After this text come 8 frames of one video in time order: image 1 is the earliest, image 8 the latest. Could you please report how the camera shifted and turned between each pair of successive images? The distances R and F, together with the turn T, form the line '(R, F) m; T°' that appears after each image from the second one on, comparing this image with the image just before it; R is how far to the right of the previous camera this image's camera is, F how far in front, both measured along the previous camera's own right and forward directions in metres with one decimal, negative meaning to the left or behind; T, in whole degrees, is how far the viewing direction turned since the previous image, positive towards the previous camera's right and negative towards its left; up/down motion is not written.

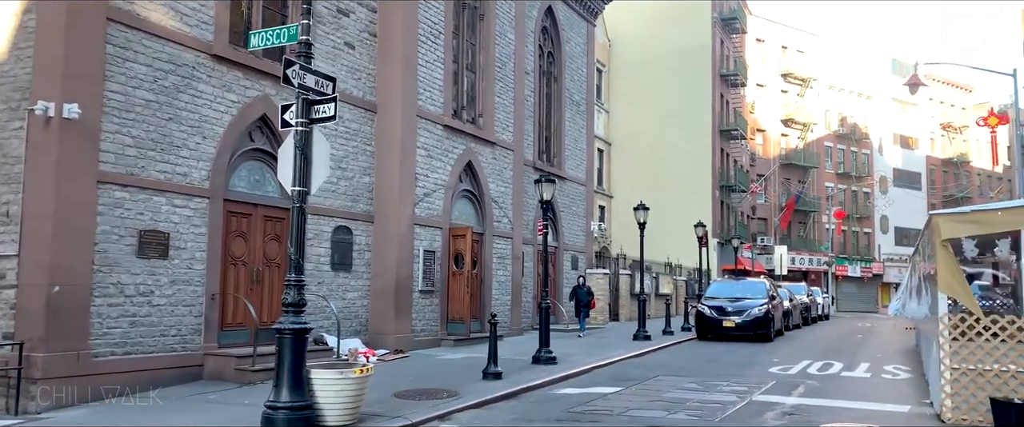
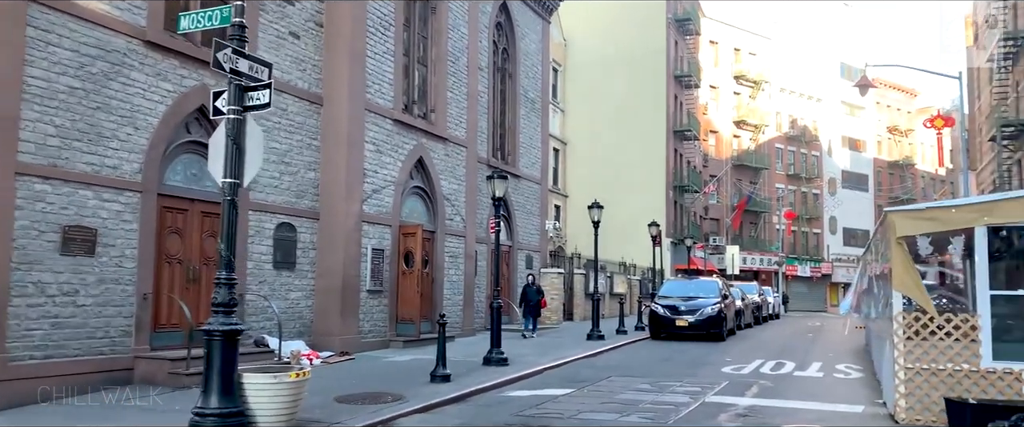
(+0.1, +0.4) m; +3°
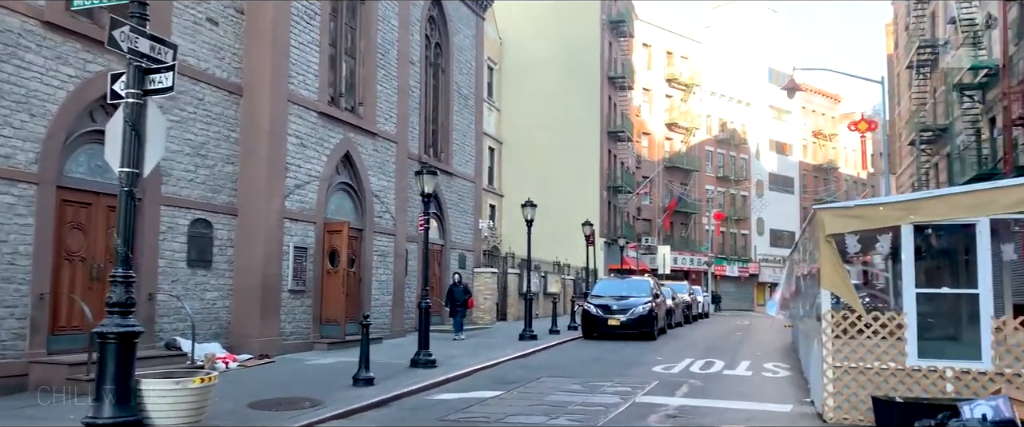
(+0.1, +0.4) m; +4°
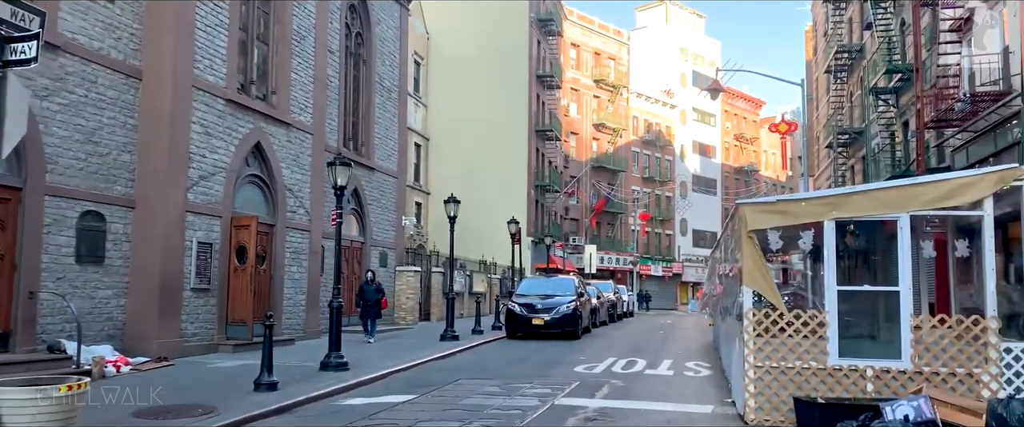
(+0.2, +0.5) m; +5°
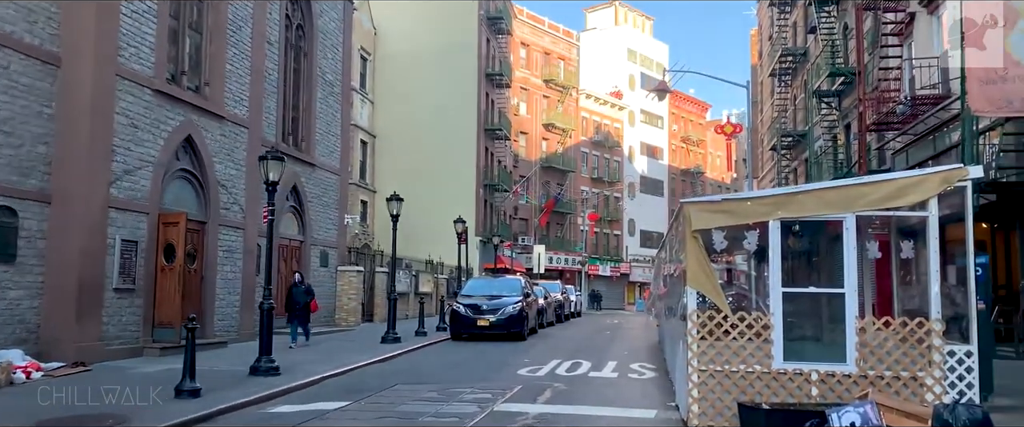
(+0.1, +0.4) m; +3°
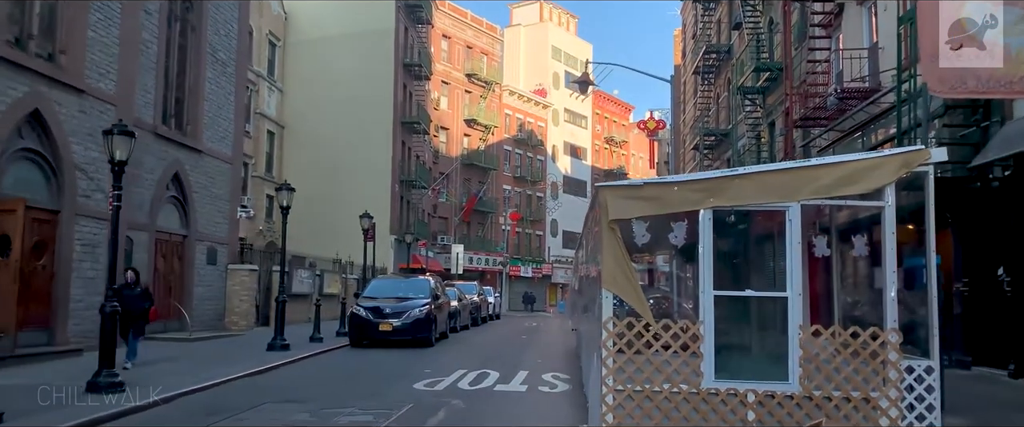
(+0.4, +1.7) m; +5°
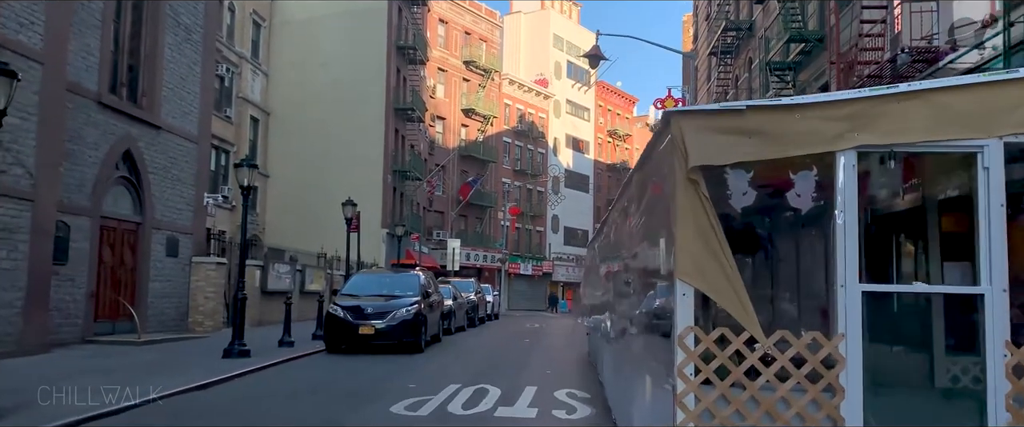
(-0.1, +2.8) m; 0°
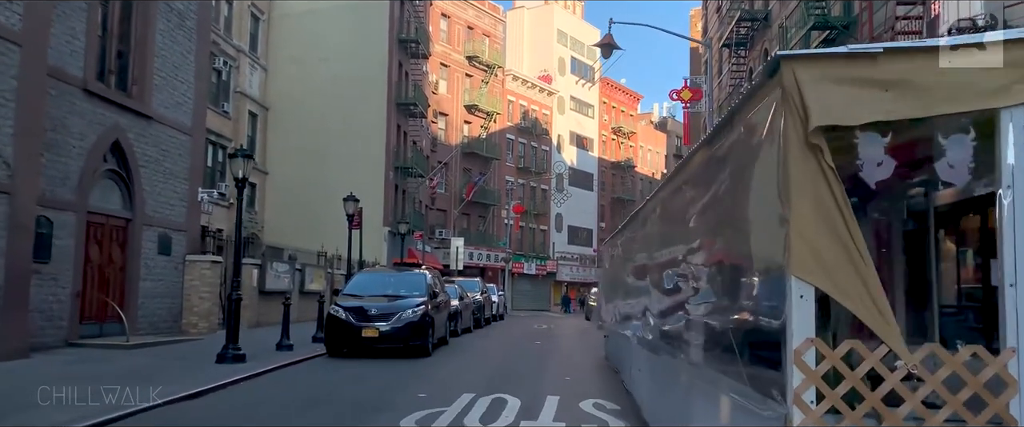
(-0.2, +1.0) m; 0°
